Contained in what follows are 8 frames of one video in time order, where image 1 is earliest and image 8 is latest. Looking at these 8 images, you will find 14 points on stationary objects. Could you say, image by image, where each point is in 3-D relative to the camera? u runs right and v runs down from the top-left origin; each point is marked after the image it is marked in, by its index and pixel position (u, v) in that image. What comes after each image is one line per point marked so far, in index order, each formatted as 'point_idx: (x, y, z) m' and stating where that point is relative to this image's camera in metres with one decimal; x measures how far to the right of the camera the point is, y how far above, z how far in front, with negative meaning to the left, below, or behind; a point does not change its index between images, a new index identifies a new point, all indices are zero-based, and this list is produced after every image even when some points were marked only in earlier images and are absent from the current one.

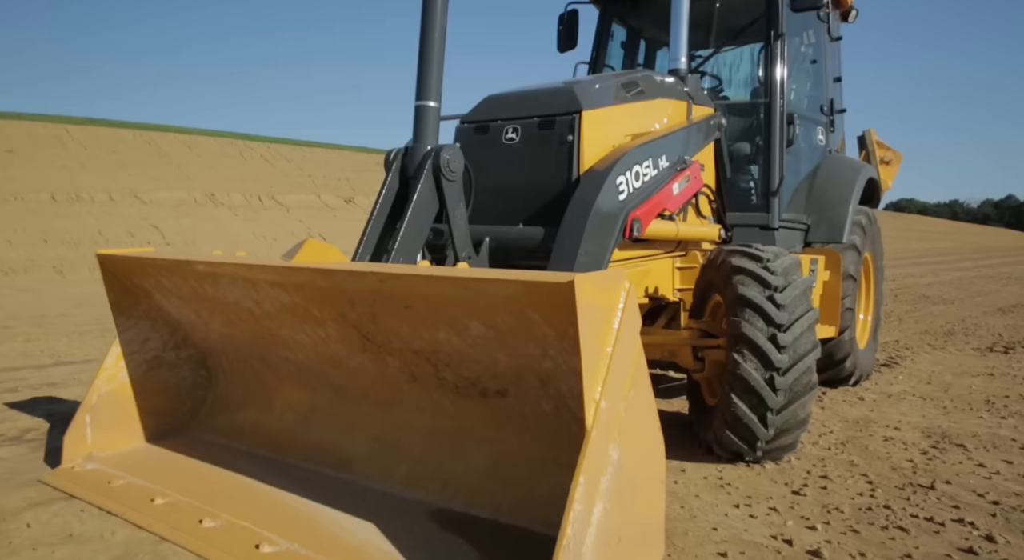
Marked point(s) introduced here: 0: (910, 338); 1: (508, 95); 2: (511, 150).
0: (+4.0, -0.6, +7.5) m
1: (0.0, +0.9, +3.8) m
2: (0.0, +0.6, +3.7) m
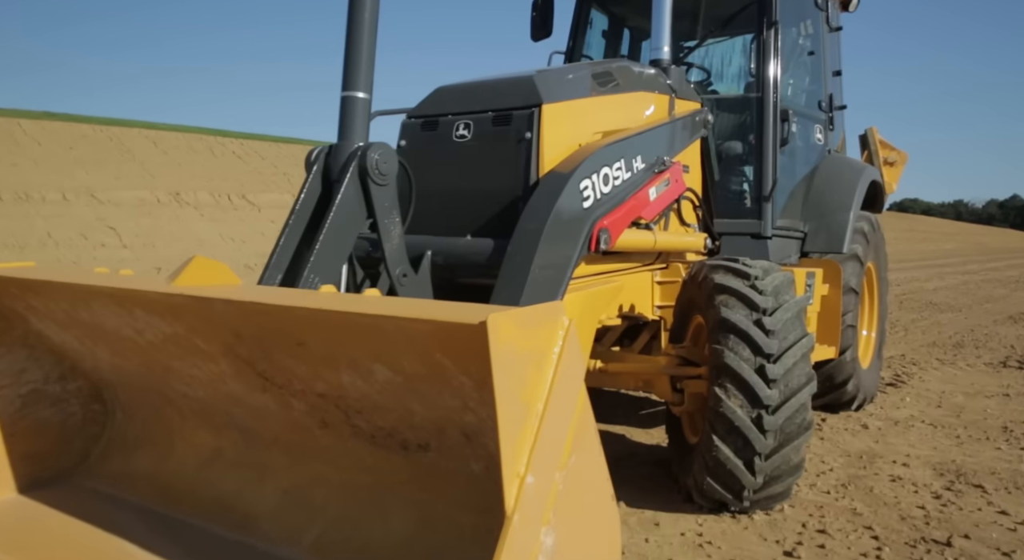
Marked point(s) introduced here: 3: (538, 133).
0: (+3.8, -0.7, +7.0) m
1: (-0.2, +0.9, +3.3) m
2: (-0.2, +0.6, +3.2) m
3: (+0.1, +0.6, +3.0) m
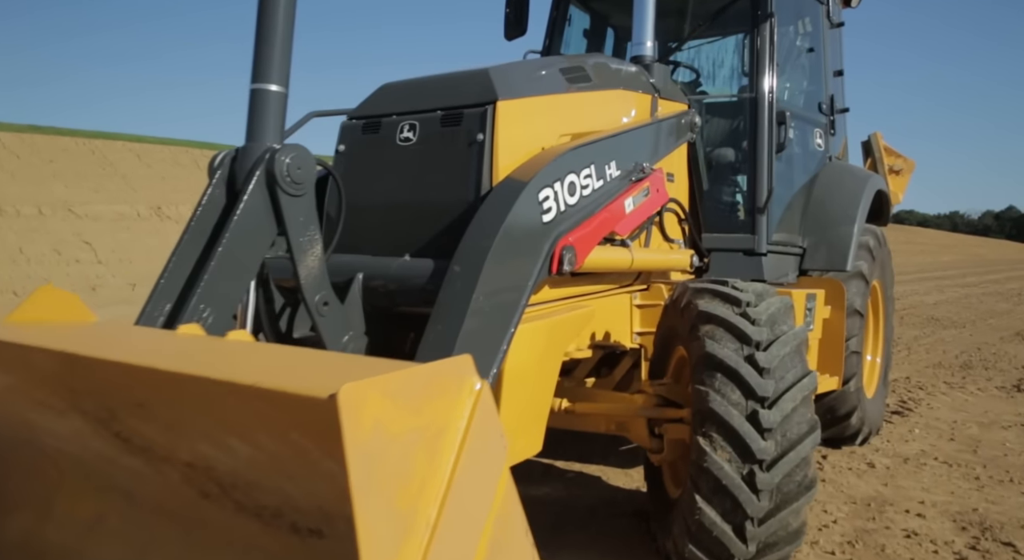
0: (+3.6, -0.8, +6.6) m
1: (-0.4, +0.8, +2.9) m
2: (-0.4, +0.5, +2.8) m
3: (-0.1, +0.5, +2.6) m
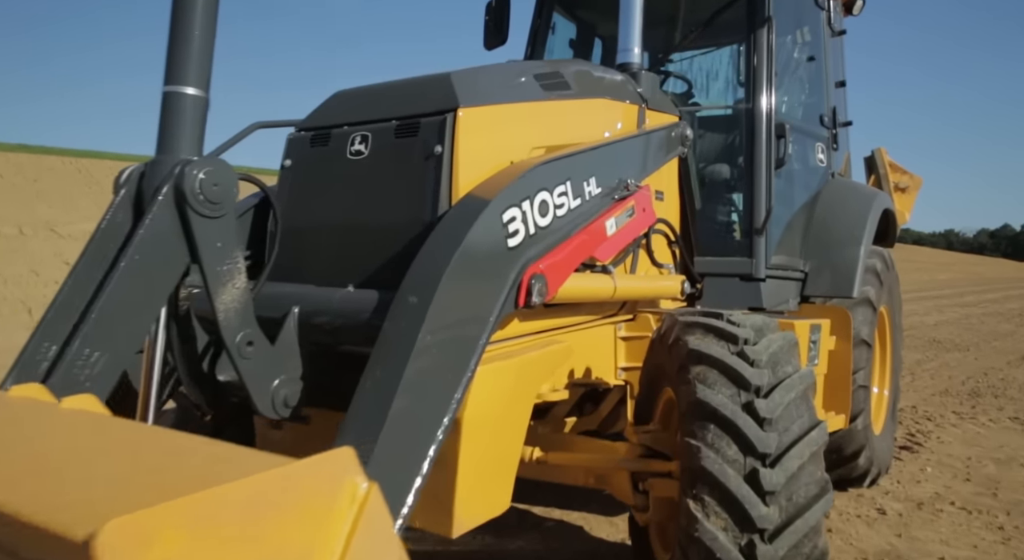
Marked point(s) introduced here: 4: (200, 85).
0: (+3.5, -1.0, +6.2) m
1: (-0.5, +0.7, +2.6) m
2: (-0.5, +0.4, +2.5) m
3: (-0.2, +0.4, +2.3) m
4: (-0.8, +0.5, +1.9) m
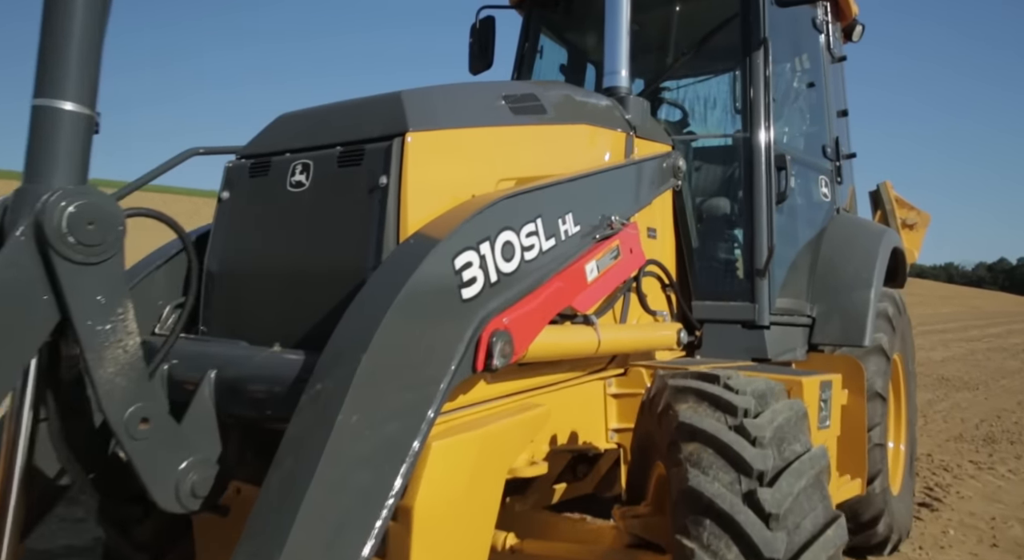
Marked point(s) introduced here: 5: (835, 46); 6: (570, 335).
0: (+3.4, -1.3, +5.9) m
1: (-0.6, +0.5, +2.3) m
2: (-0.6, +0.2, +2.1) m
3: (-0.3, +0.3, +2.0) m
4: (-0.9, +0.4, +1.5) m
5: (+1.8, +1.3, +4.1) m
6: (+0.2, -0.2, +2.2) m
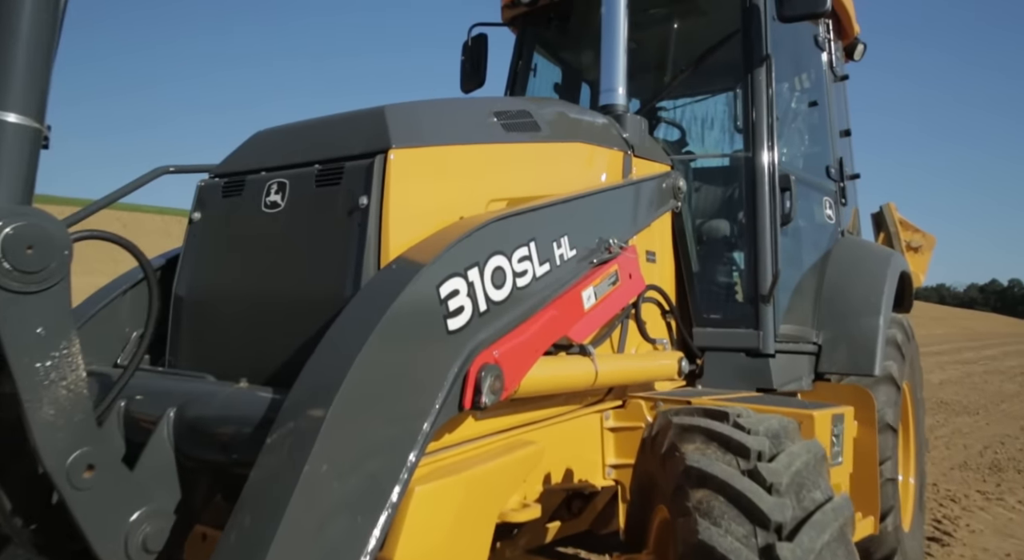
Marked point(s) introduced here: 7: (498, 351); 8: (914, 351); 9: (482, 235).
0: (+3.4, -1.5, +5.7) m
1: (-0.6, +0.4, +2.1) m
2: (-0.6, +0.1, +2.0) m
3: (-0.3, +0.2, +1.8) m
4: (-0.9, +0.3, +1.4) m
5: (+1.8, +1.2, +4.0) m
6: (+0.1, -0.2, +2.0) m
7: (0.0, -0.2, +1.8) m
8: (+2.0, -0.3, +3.6) m
9: (-0.1, +0.1, +1.8) m
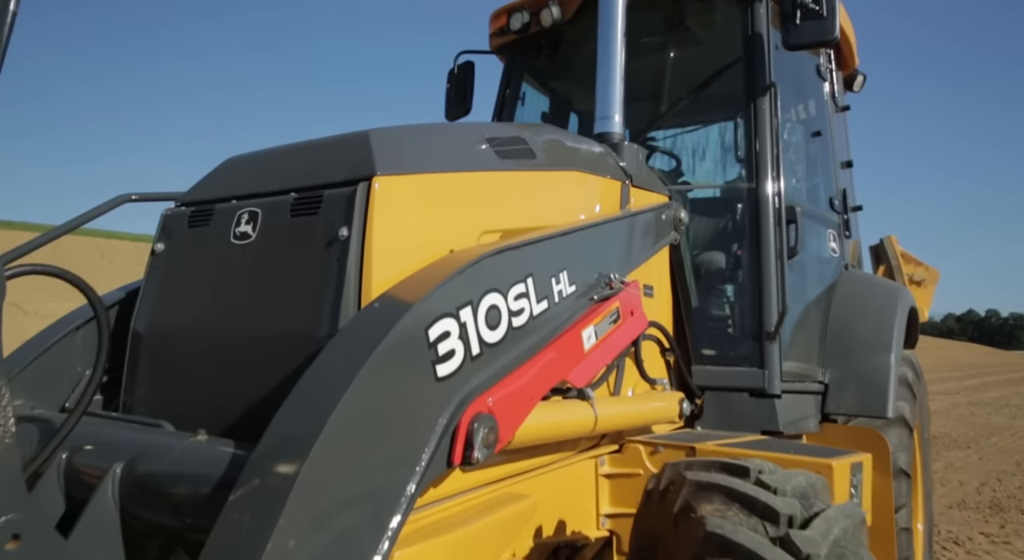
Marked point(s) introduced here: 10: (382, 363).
0: (+3.3, -1.8, +5.5) m
1: (-0.7, +0.3, +2.0) m
2: (-0.7, 0.0, +1.8) m
3: (-0.3, +0.1, +1.6) m
4: (-0.9, +0.2, +1.2) m
5: (+1.7, +1.0, +3.9) m
6: (+0.1, -0.3, +1.9) m
7: (0.0, -0.3, +1.6) m
8: (+1.9, -0.5, +3.5) m
9: (-0.1, 0.0, +1.6) m
10: (-0.2, -0.2, +1.4) m
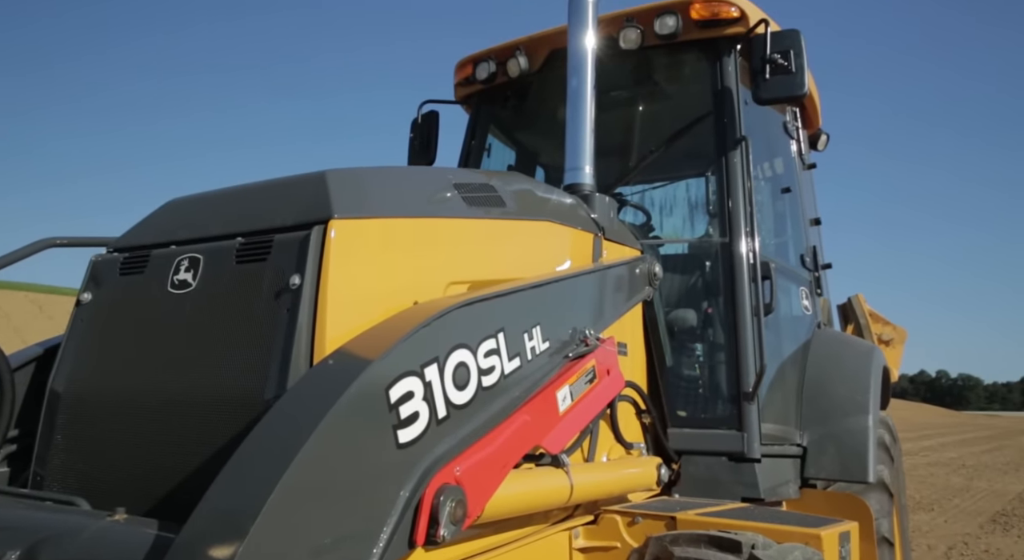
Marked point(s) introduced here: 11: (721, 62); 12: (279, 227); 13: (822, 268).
0: (+3.0, -2.2, +5.4) m
1: (-0.7, +0.2, +1.8) m
2: (-0.7, -0.1, +1.6) m
3: (-0.4, 0.0, +1.5) m
4: (-0.9, +0.2, +1.0) m
5: (+1.5, +0.7, +3.9) m
6: (+0.1, -0.5, +1.7) m
7: (-0.1, -0.4, +1.4) m
8: (+1.7, -0.8, +3.4) m
9: (-0.1, -0.1, +1.5) m
10: (-0.3, -0.2, +1.2) m
11: (+0.8, +0.9, +3.0) m
12: (-0.5, +0.1, +1.6) m
13: (+1.6, +0.1, +3.9) m
